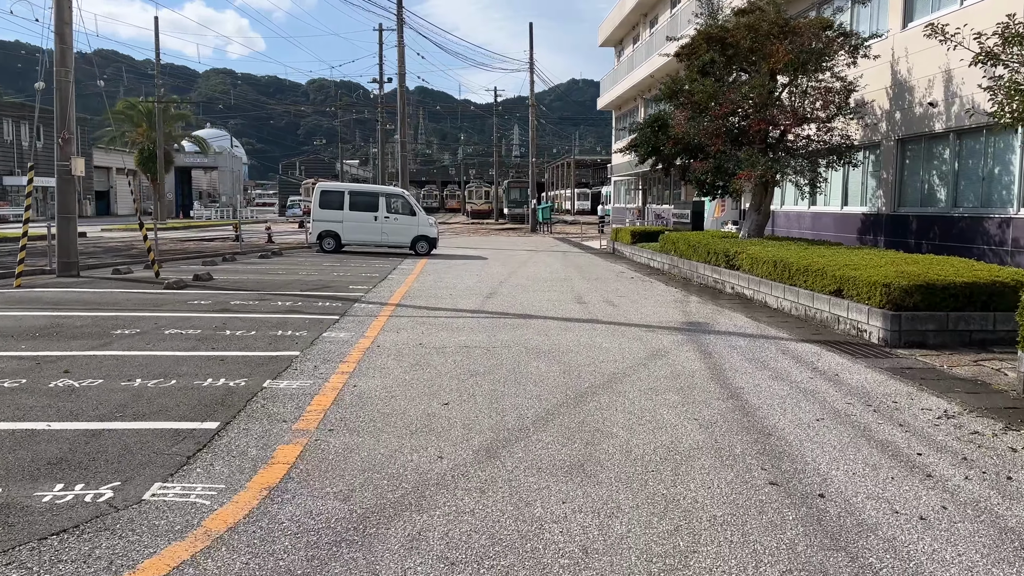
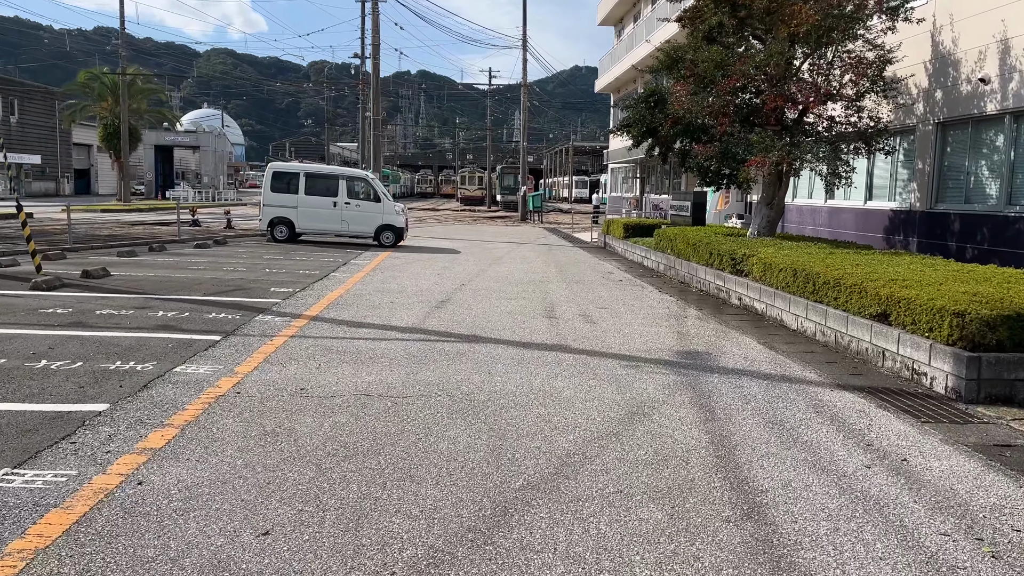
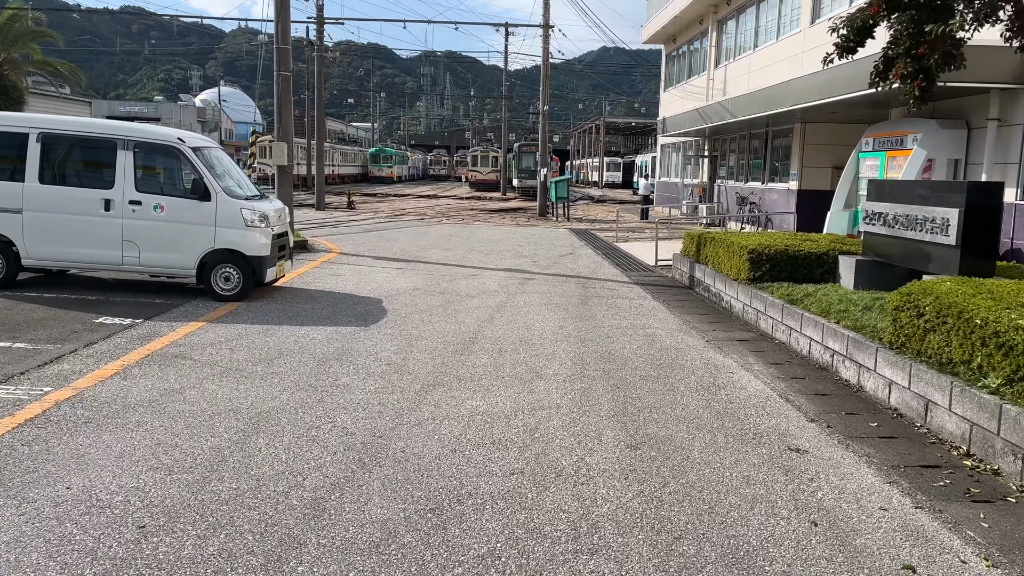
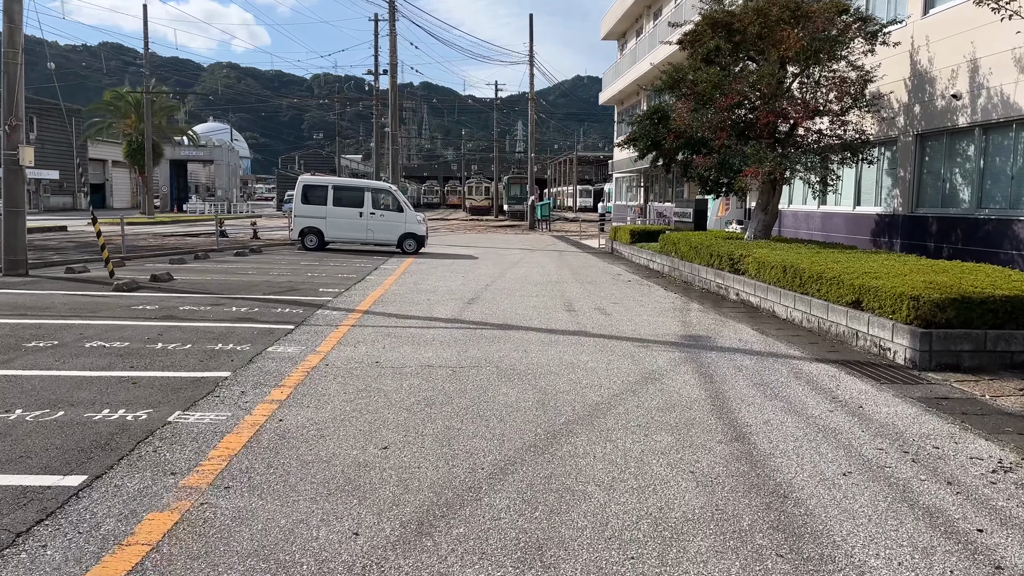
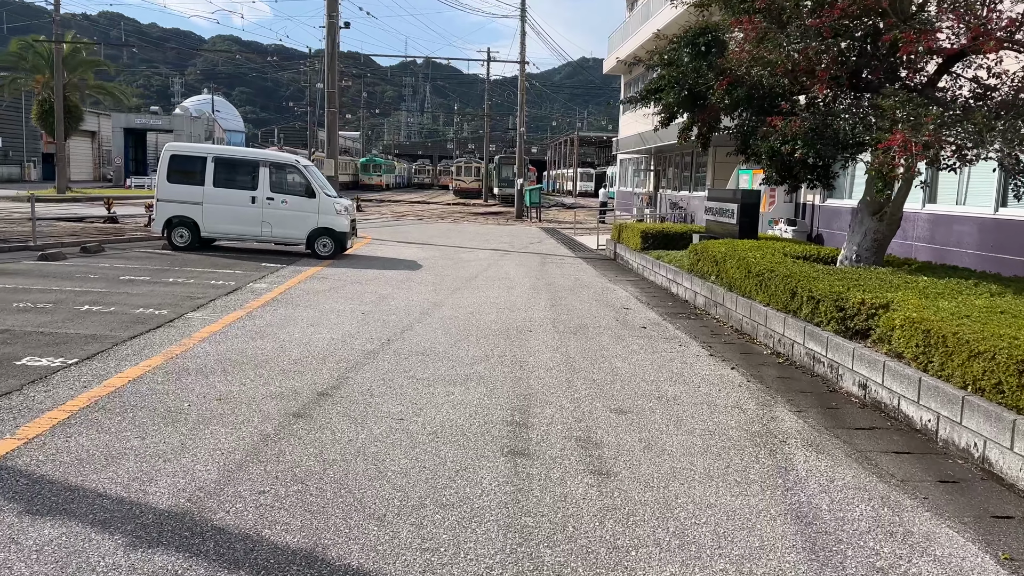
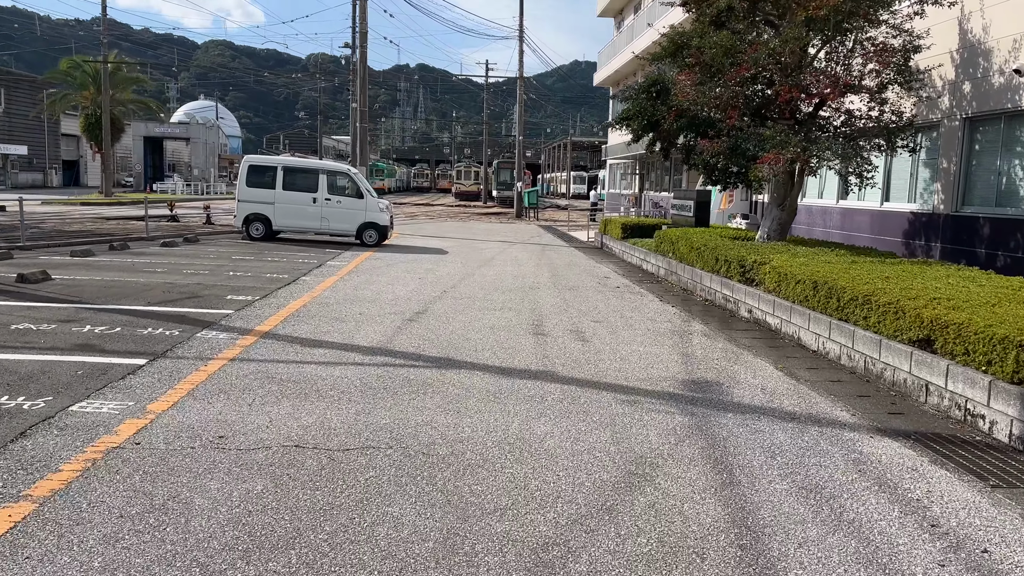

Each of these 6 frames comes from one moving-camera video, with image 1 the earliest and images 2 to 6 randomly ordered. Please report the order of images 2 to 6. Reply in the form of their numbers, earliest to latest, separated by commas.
4, 2, 6, 5, 3
